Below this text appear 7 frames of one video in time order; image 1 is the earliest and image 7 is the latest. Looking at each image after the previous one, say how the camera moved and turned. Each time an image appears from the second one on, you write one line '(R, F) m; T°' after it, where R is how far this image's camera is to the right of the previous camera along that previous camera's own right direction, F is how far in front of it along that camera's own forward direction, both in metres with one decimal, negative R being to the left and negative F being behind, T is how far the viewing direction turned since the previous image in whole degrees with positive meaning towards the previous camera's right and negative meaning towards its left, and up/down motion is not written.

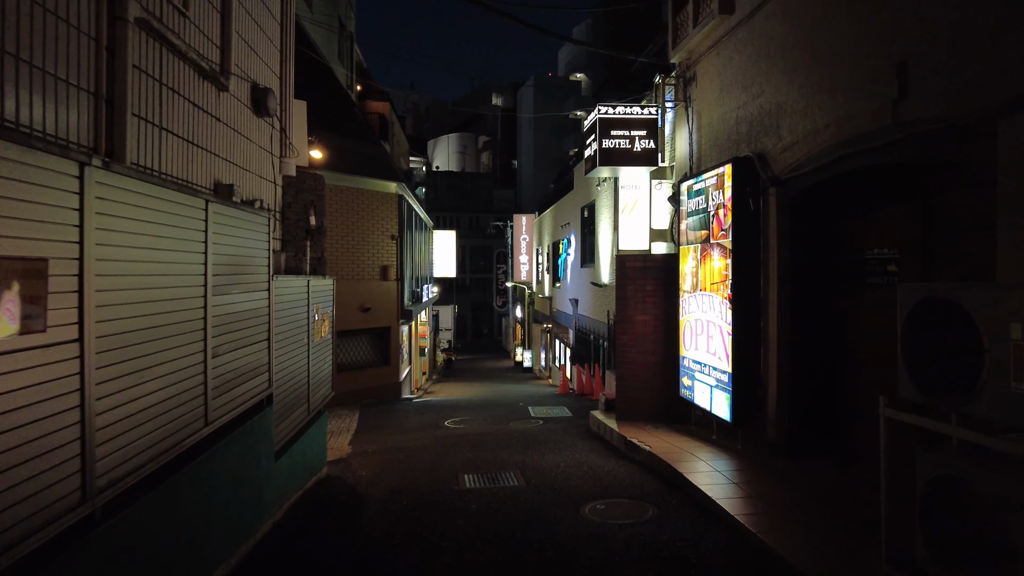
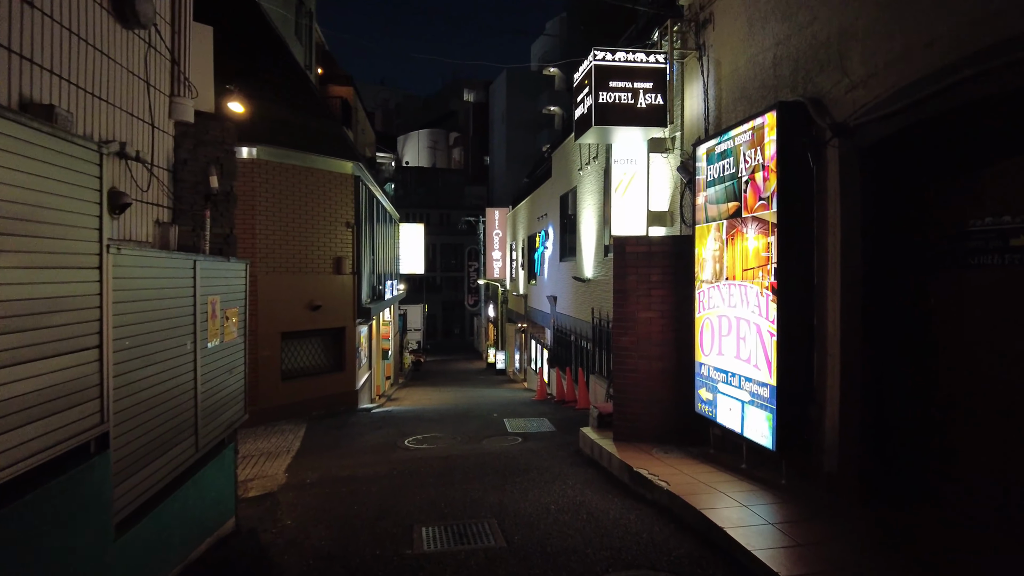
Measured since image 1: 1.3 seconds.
(0.0, +1.9) m; +2°
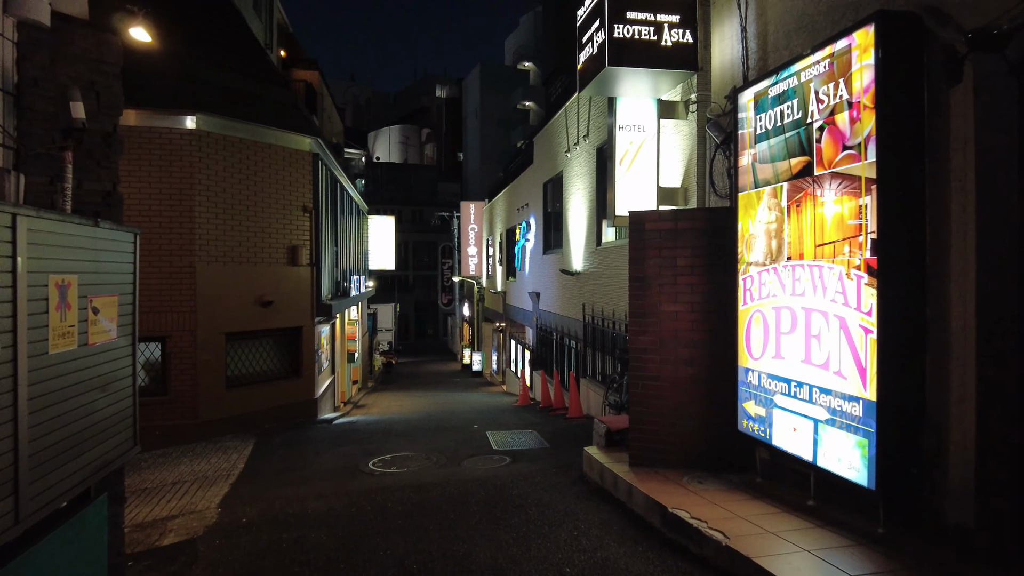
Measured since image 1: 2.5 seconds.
(-0.2, +1.6) m; +2°
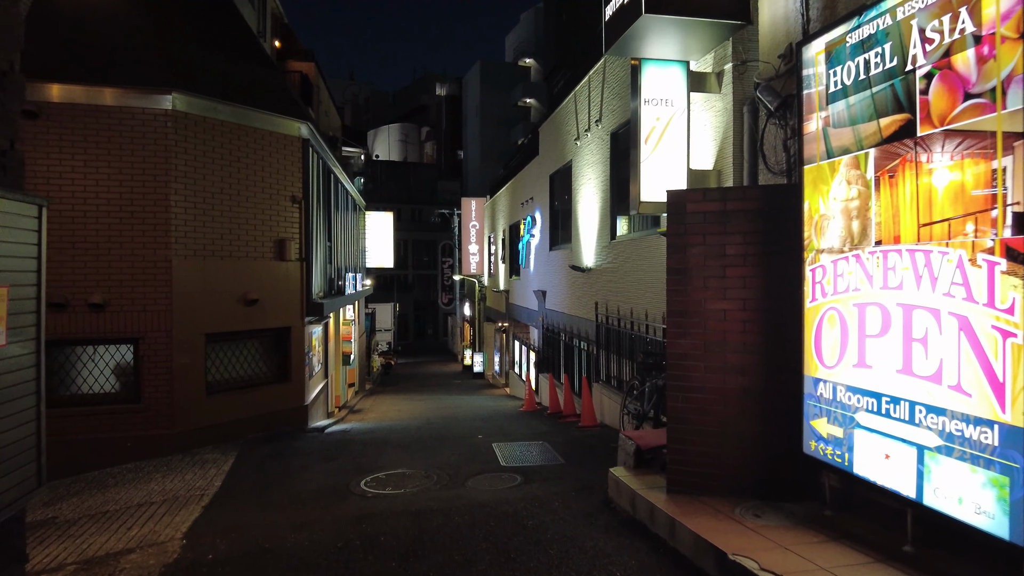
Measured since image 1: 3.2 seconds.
(-0.1, +1.0) m; 0°
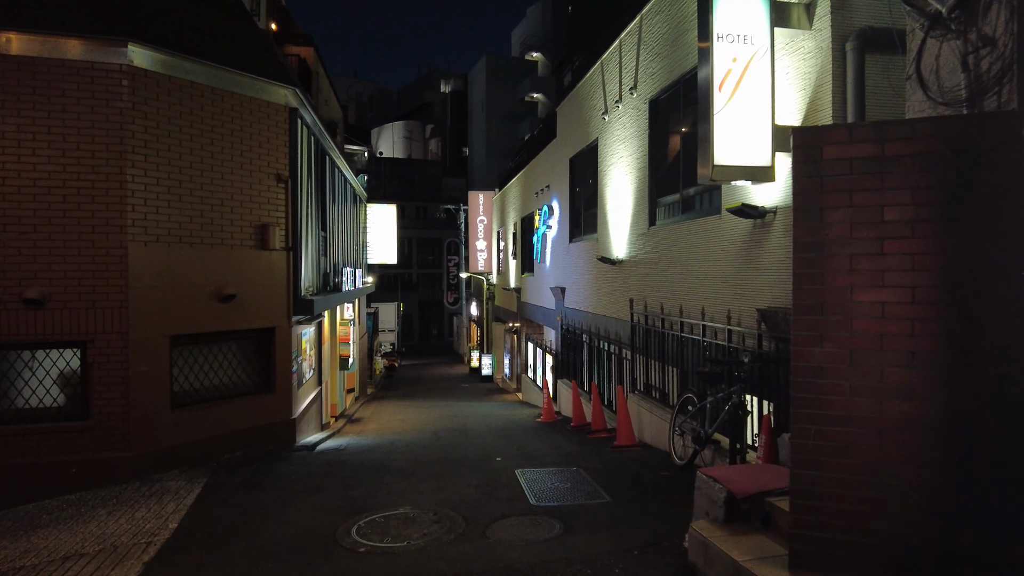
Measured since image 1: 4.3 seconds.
(-0.3, +1.7) m; 0°
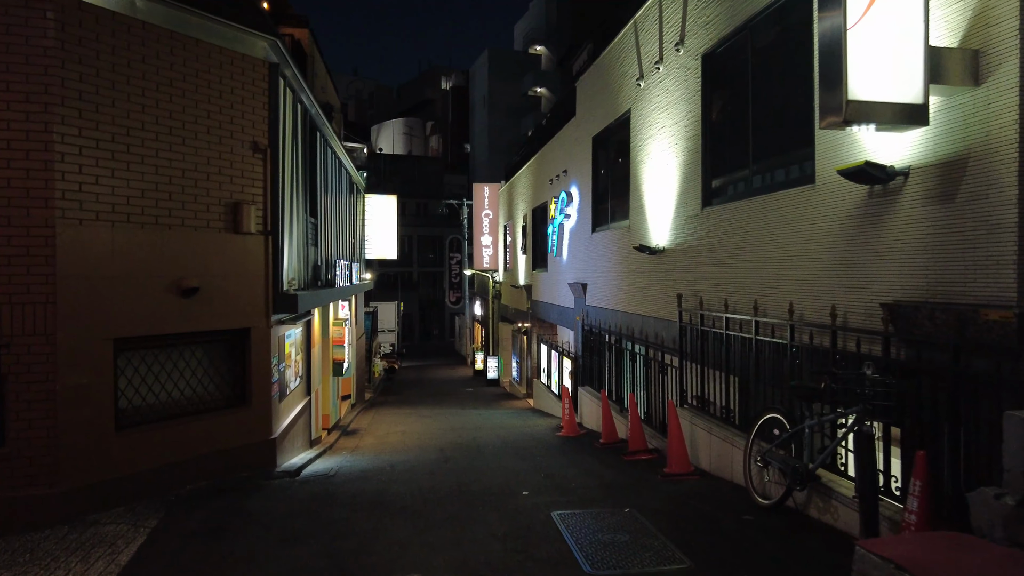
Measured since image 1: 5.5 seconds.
(-0.3, +1.8) m; 0°
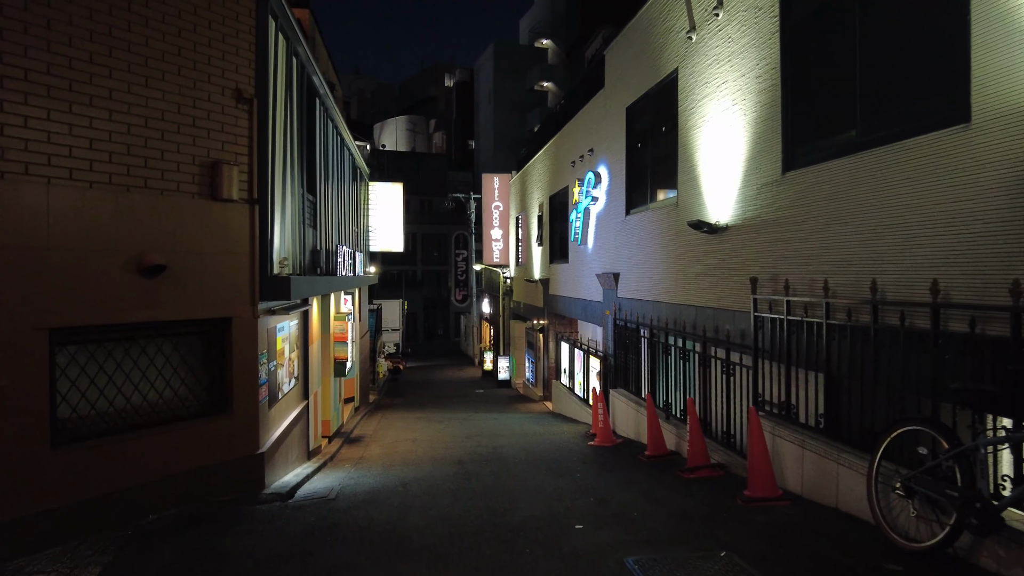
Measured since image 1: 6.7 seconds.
(-0.4, +1.5) m; 0°
